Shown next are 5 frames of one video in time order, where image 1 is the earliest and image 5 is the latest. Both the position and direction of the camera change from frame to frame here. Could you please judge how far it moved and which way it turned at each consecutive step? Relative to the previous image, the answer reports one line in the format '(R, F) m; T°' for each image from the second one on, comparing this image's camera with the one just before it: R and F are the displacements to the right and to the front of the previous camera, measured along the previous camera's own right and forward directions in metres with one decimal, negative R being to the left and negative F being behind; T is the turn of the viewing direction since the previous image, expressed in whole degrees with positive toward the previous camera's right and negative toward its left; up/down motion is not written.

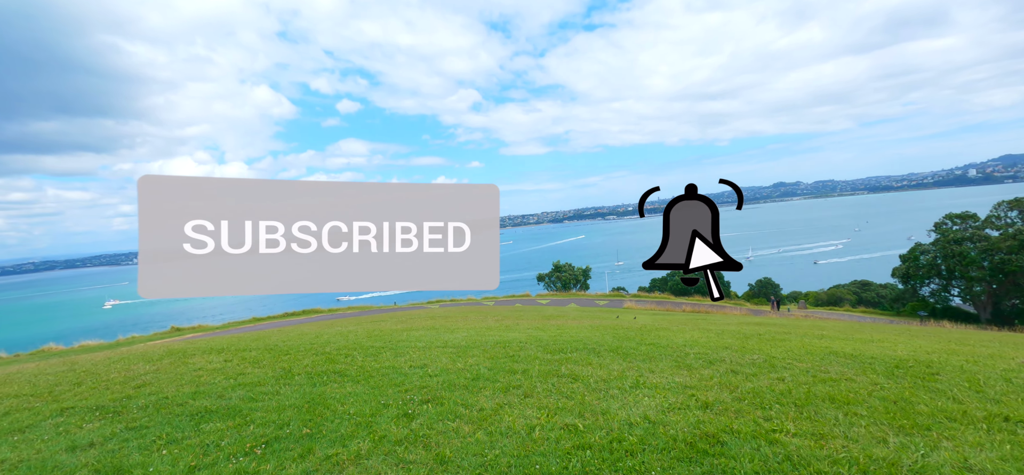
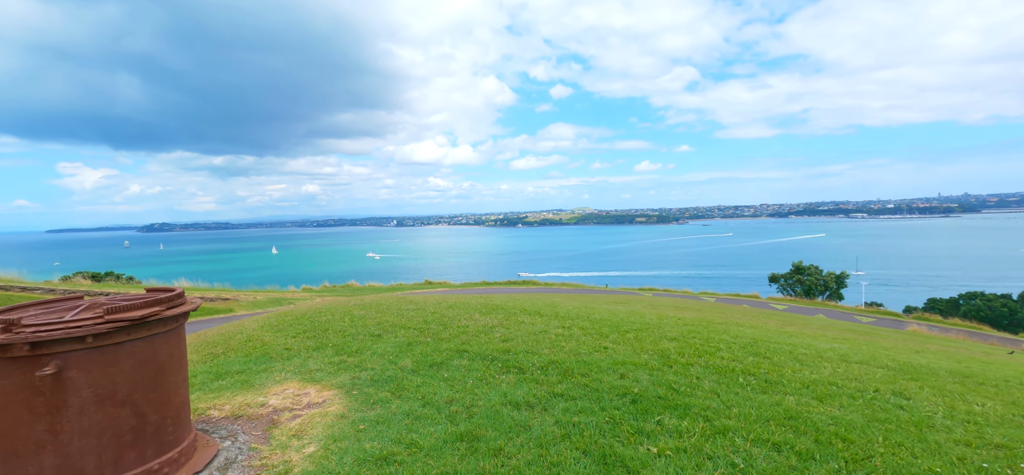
(-4.4, +1.0) m; -25°
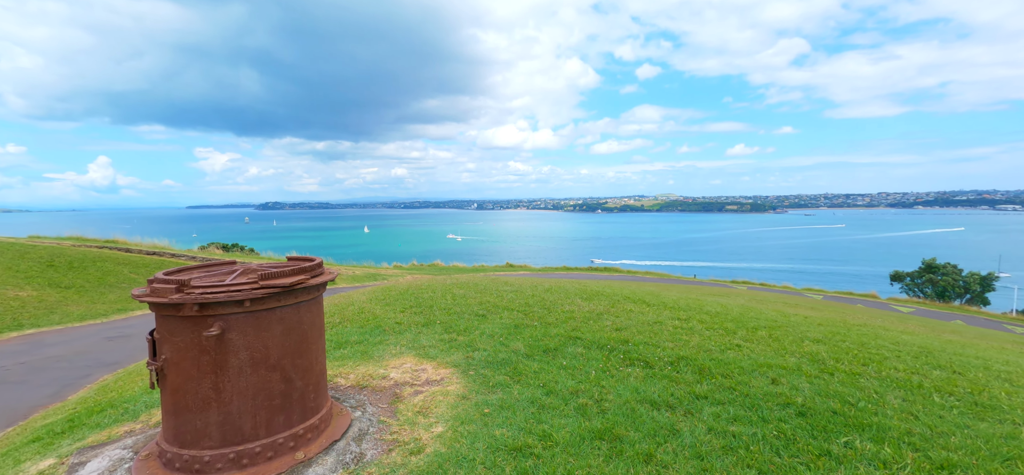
(-0.8, +0.5) m; -10°
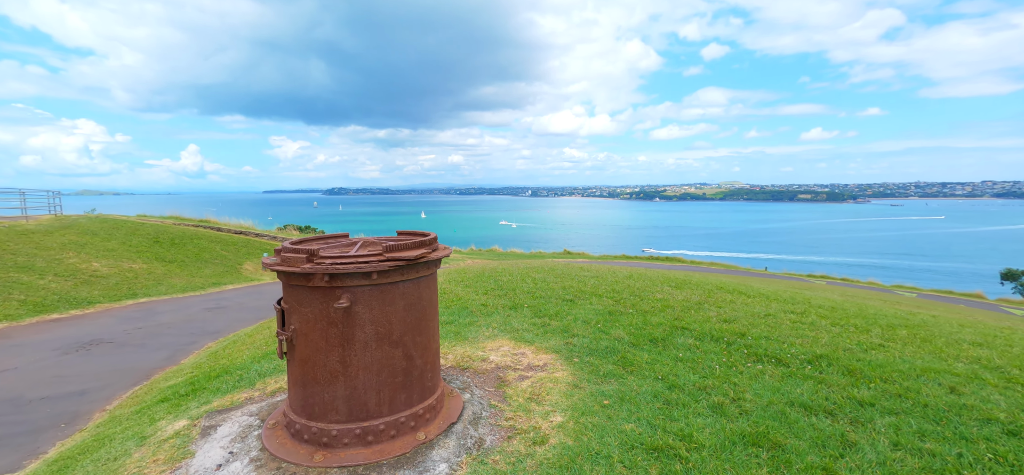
(-0.9, +0.4) m; -7°
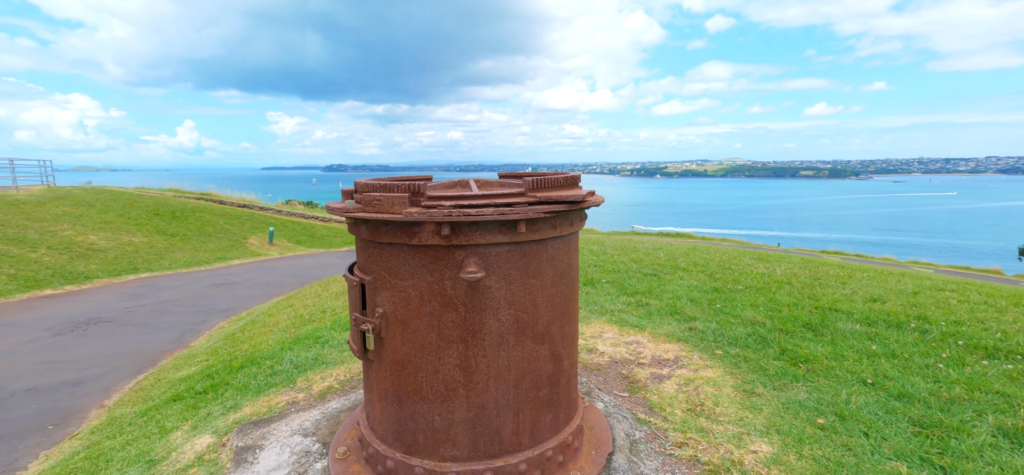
(-1.5, +1.8) m; 0°
